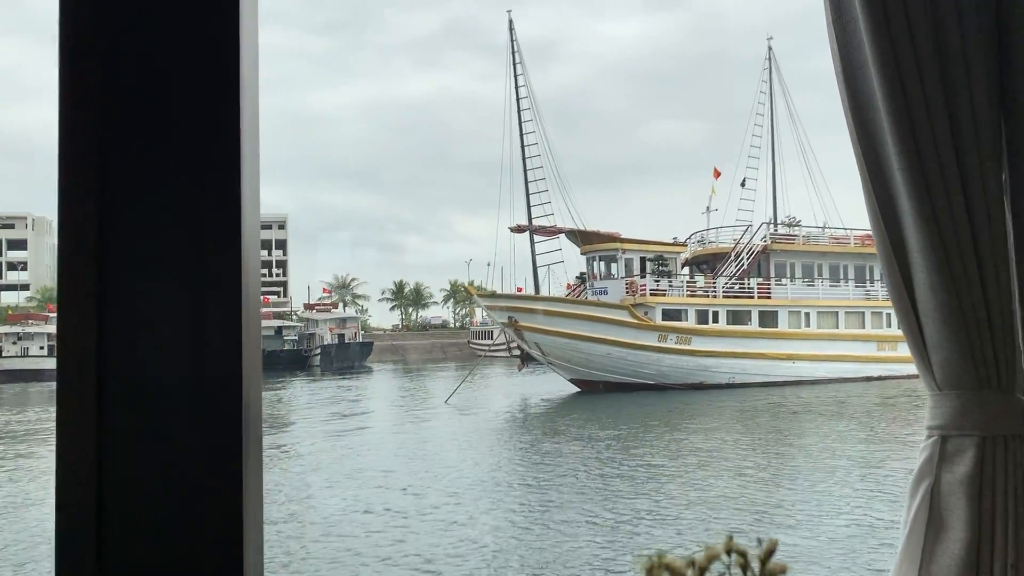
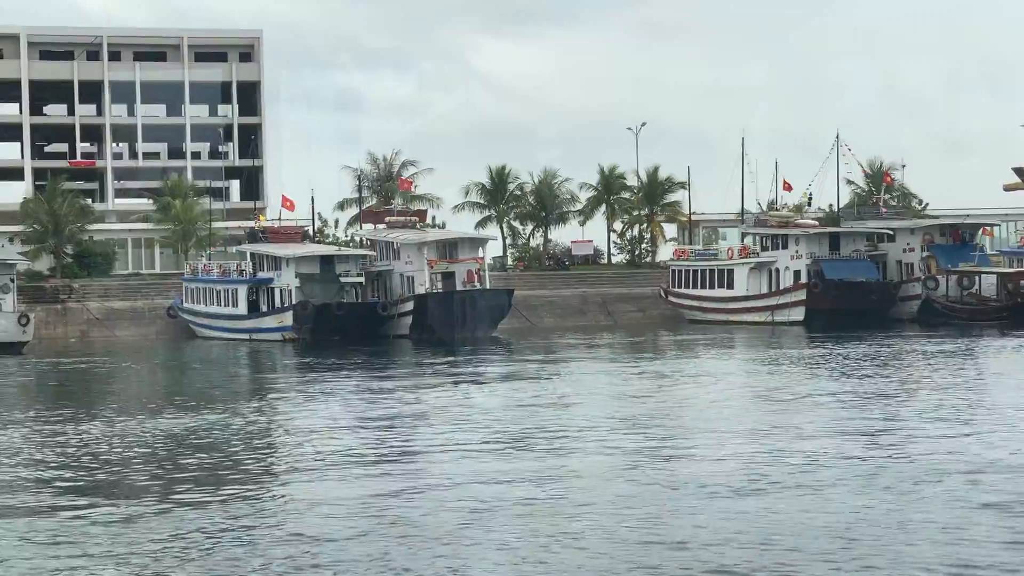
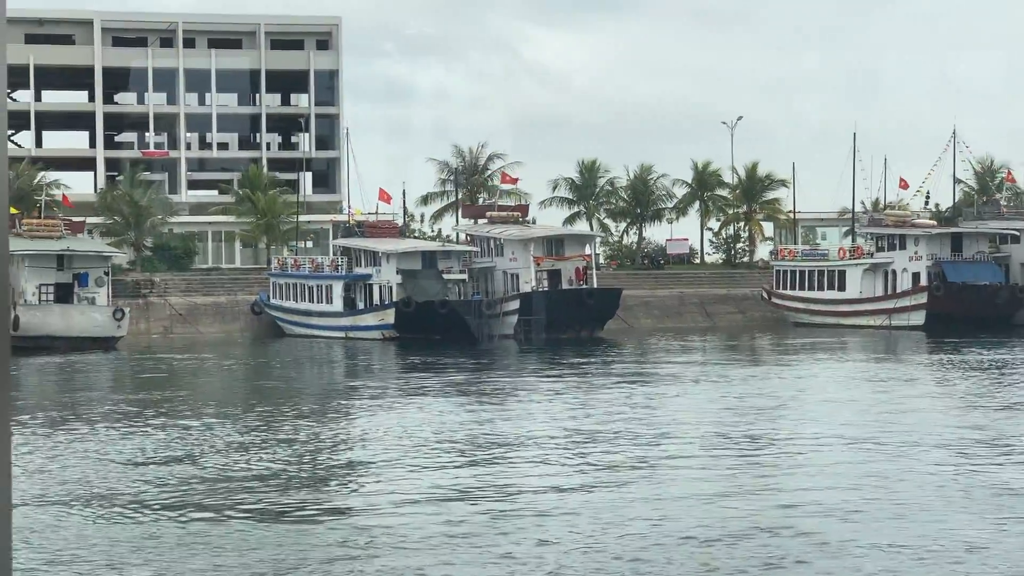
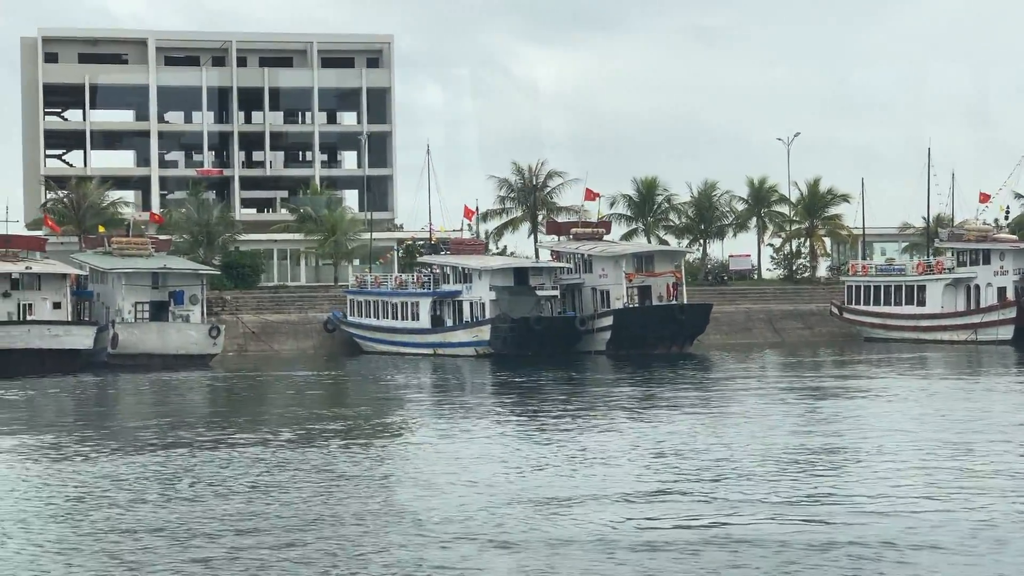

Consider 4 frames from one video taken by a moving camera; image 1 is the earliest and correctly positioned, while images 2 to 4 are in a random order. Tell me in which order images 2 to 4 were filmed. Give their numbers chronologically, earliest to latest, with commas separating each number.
2, 3, 4
